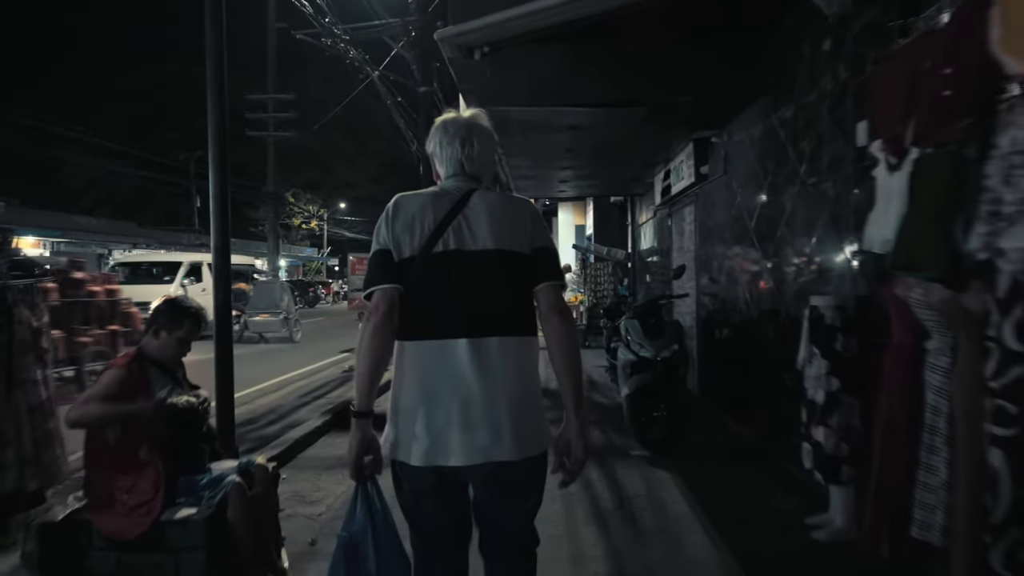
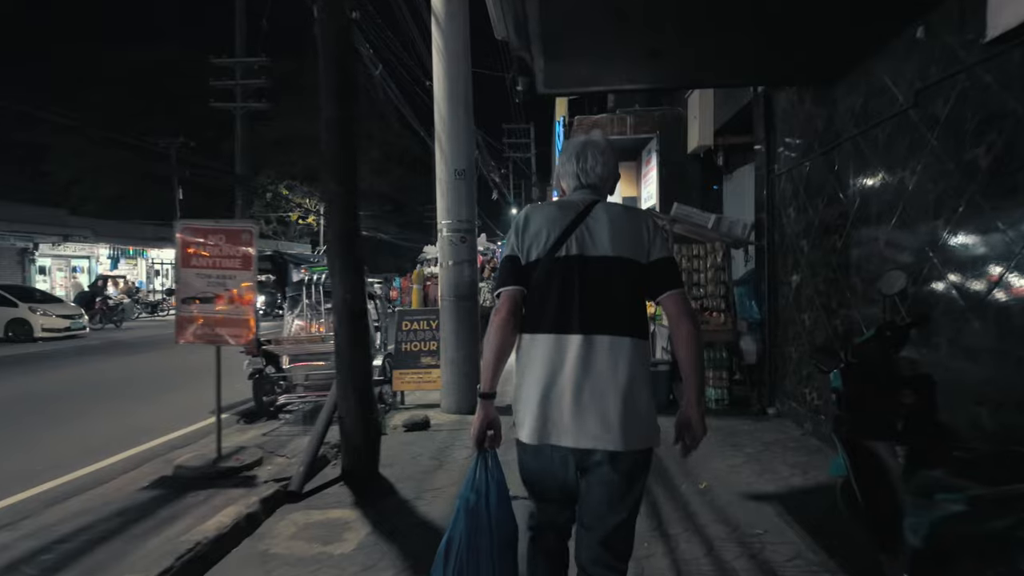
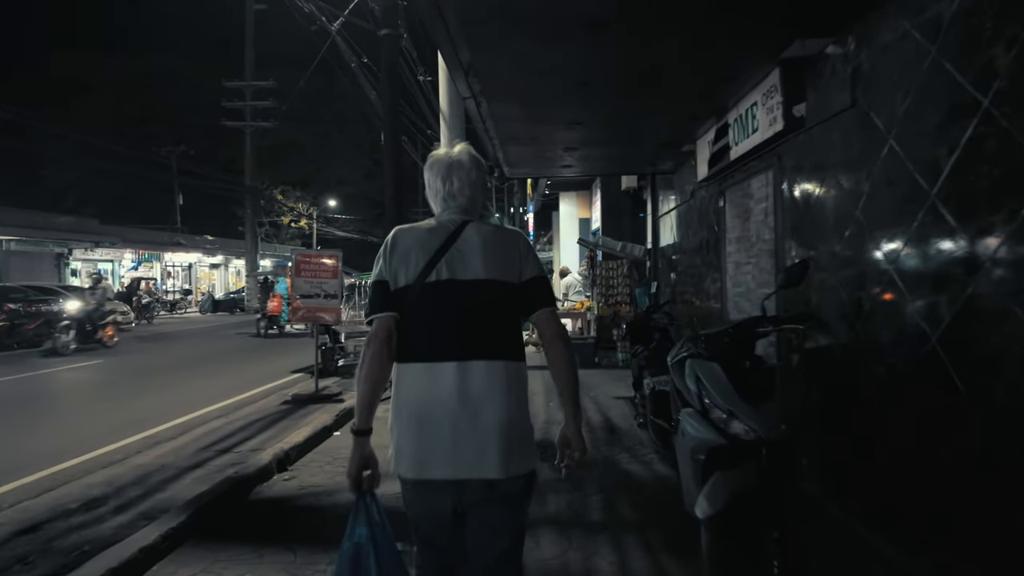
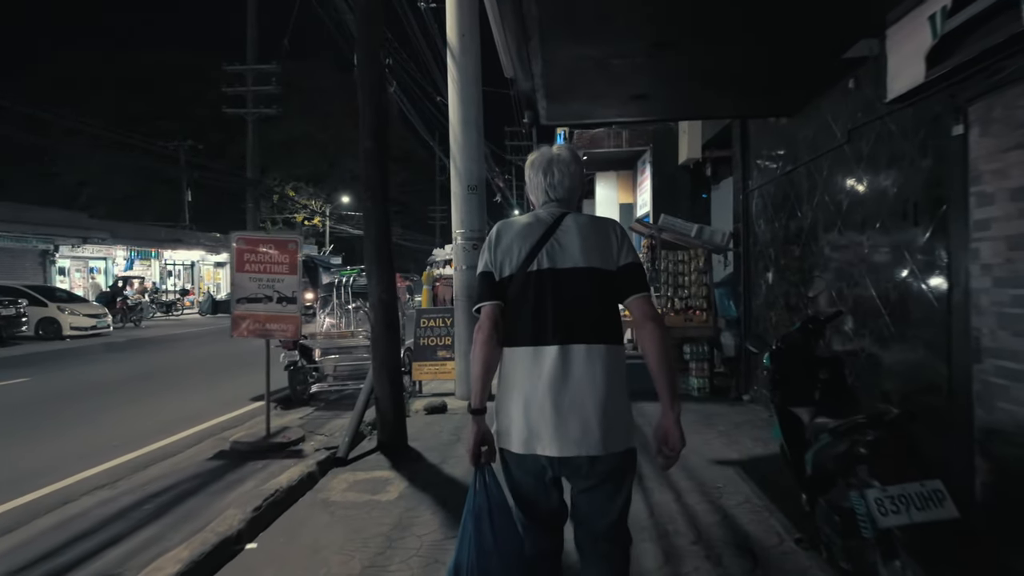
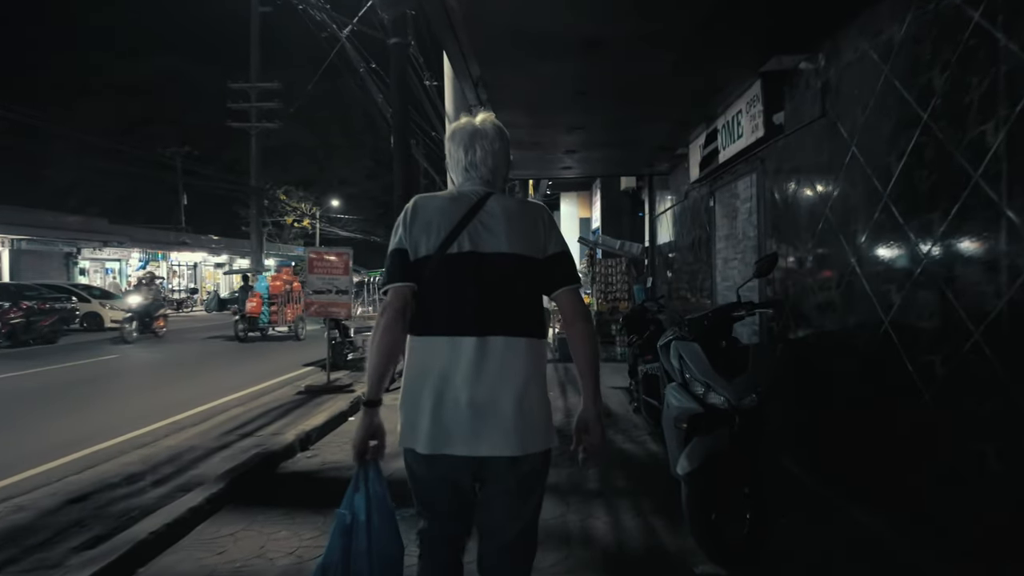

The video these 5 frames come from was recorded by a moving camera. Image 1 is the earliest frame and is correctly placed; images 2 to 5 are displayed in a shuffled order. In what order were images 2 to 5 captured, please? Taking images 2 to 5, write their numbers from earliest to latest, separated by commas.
5, 3, 4, 2
